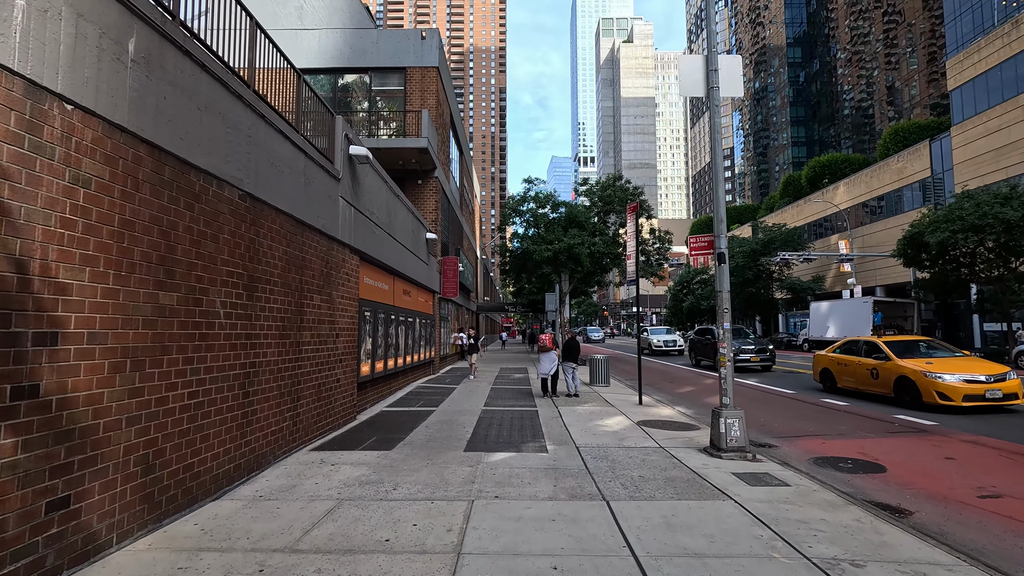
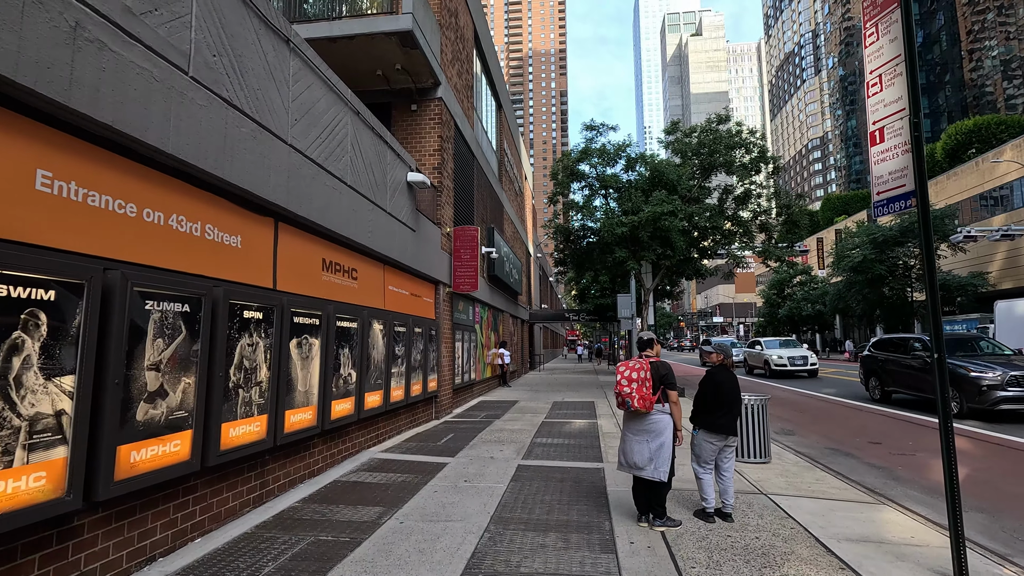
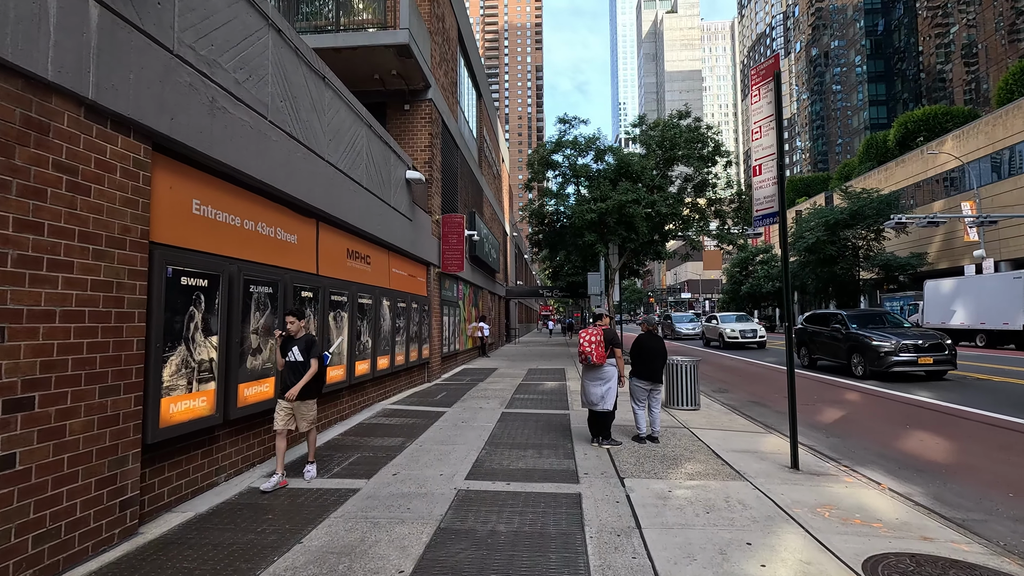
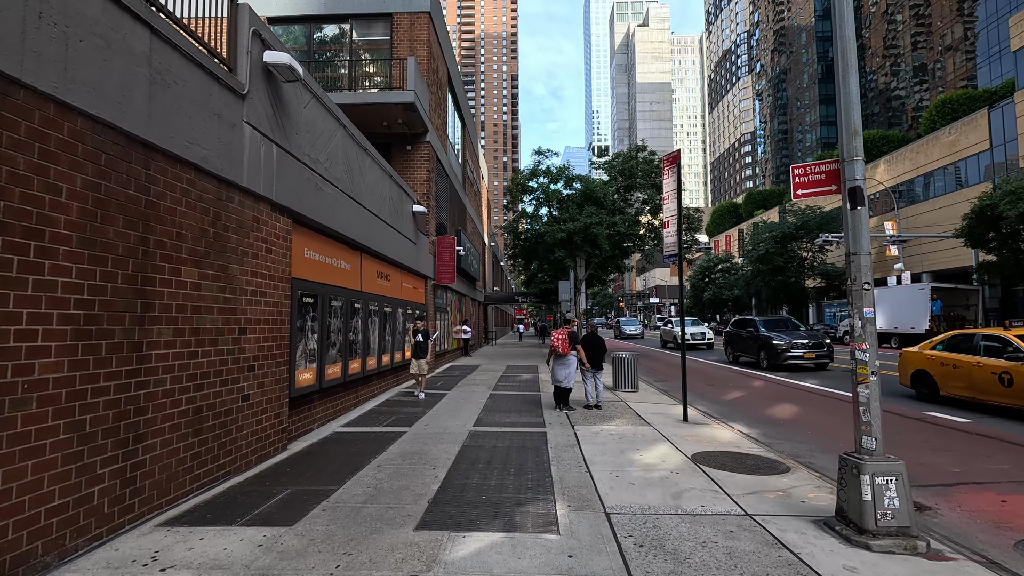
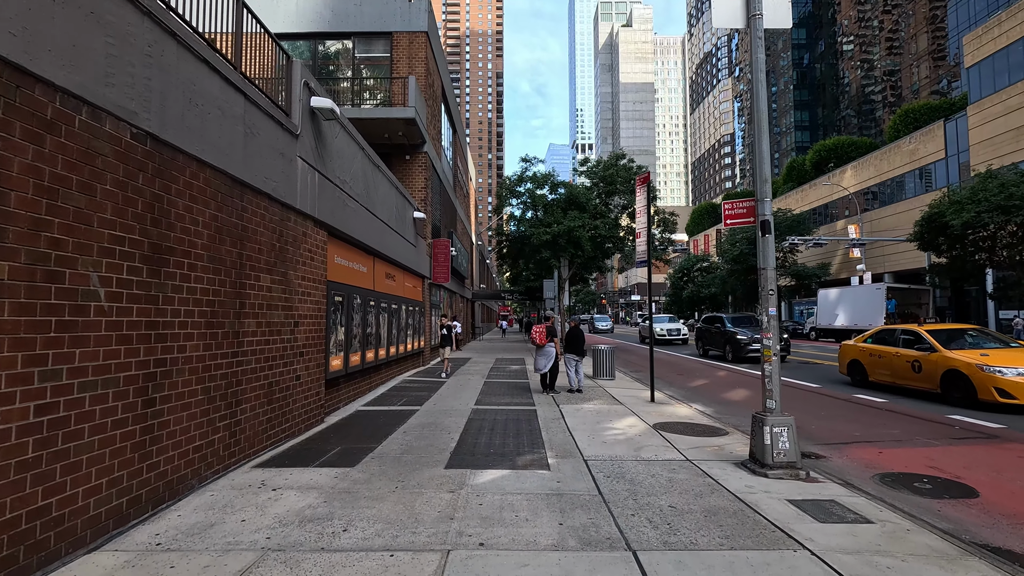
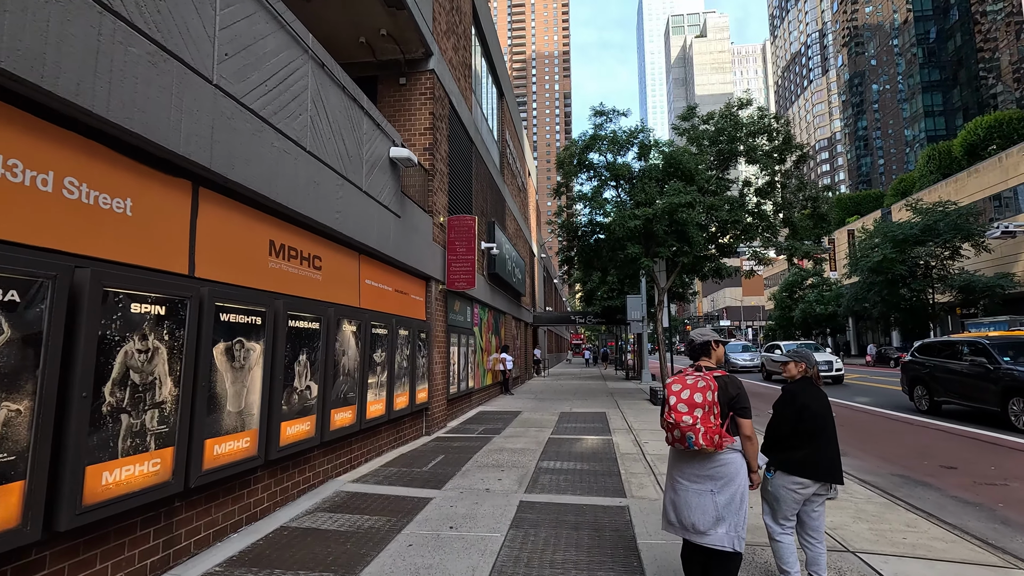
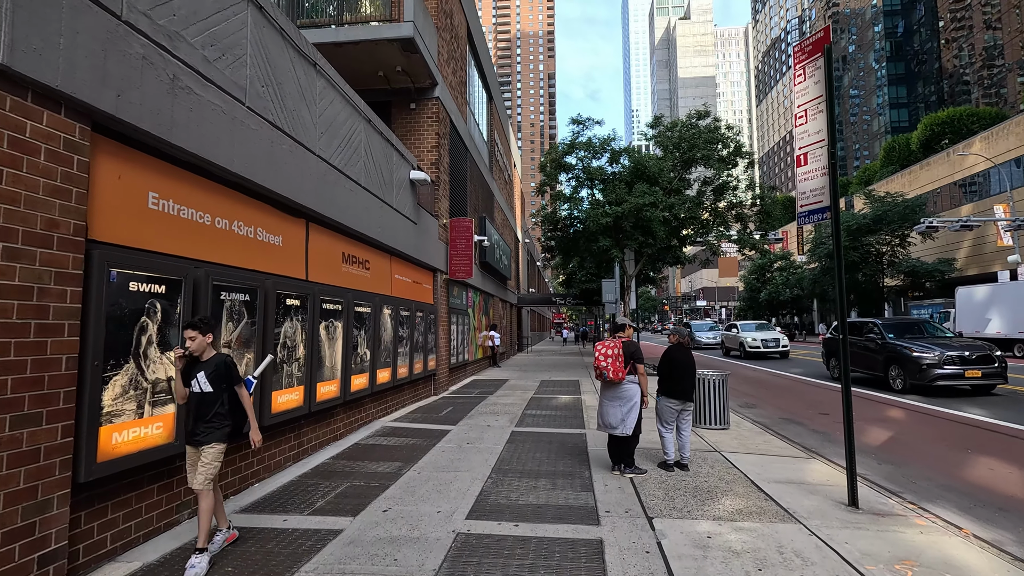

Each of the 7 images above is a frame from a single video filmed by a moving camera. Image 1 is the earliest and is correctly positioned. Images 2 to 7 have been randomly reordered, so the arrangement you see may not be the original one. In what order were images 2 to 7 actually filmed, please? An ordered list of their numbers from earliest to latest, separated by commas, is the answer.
5, 4, 3, 7, 2, 6
